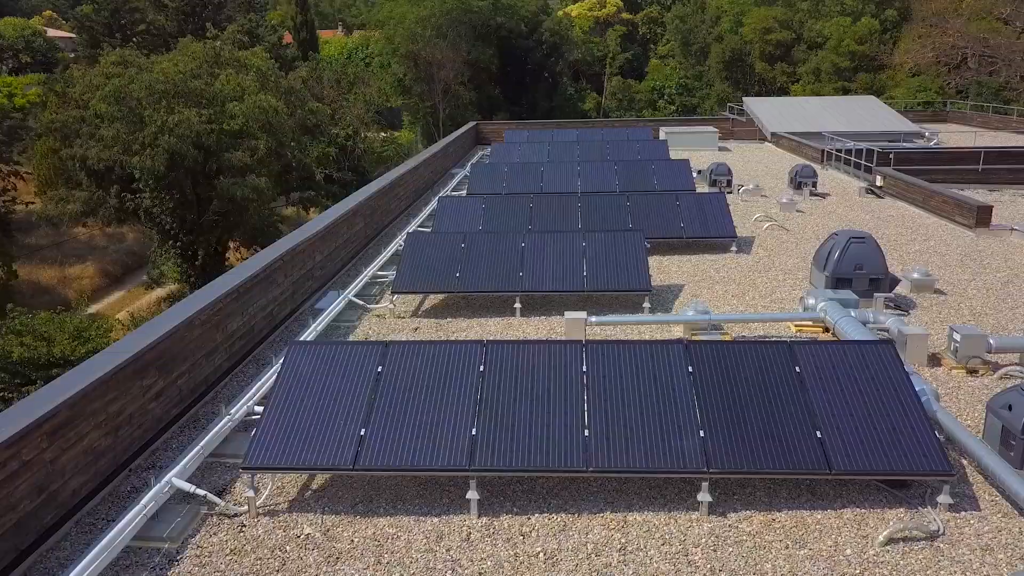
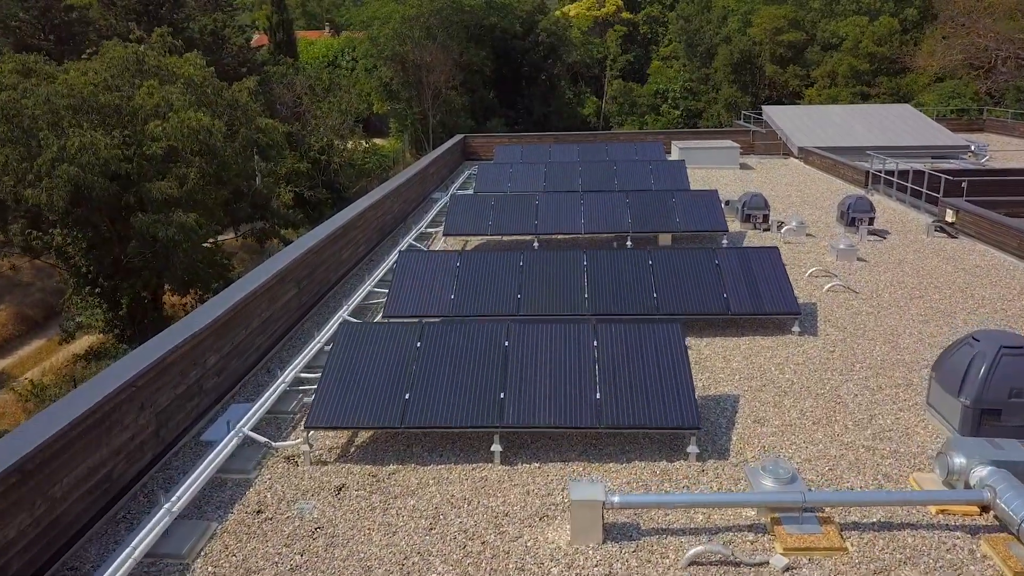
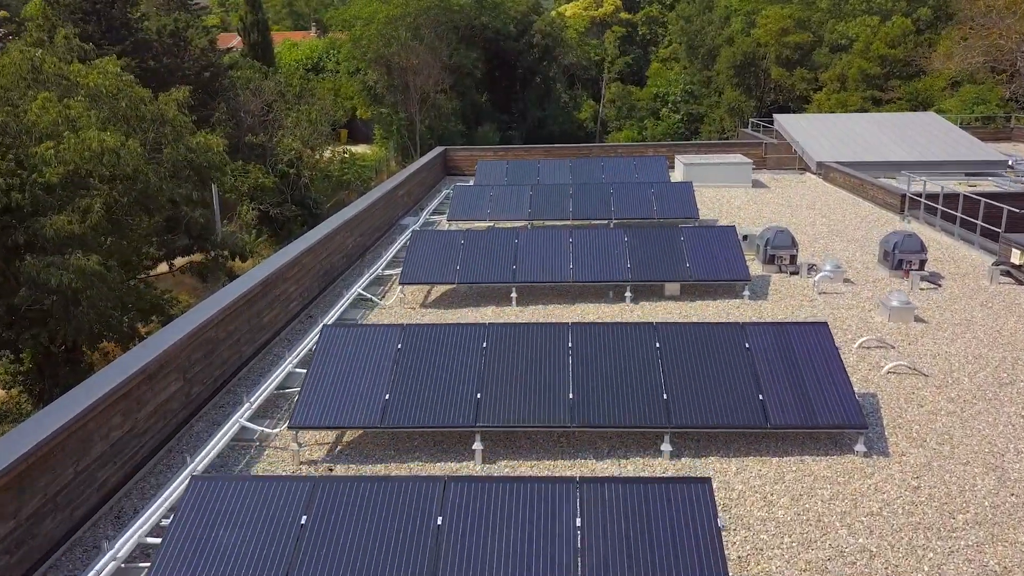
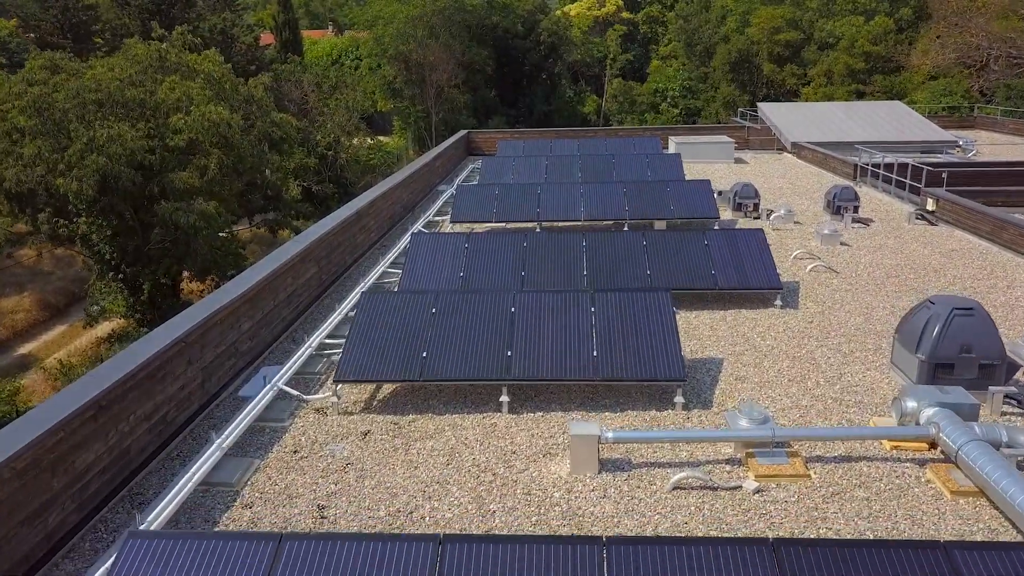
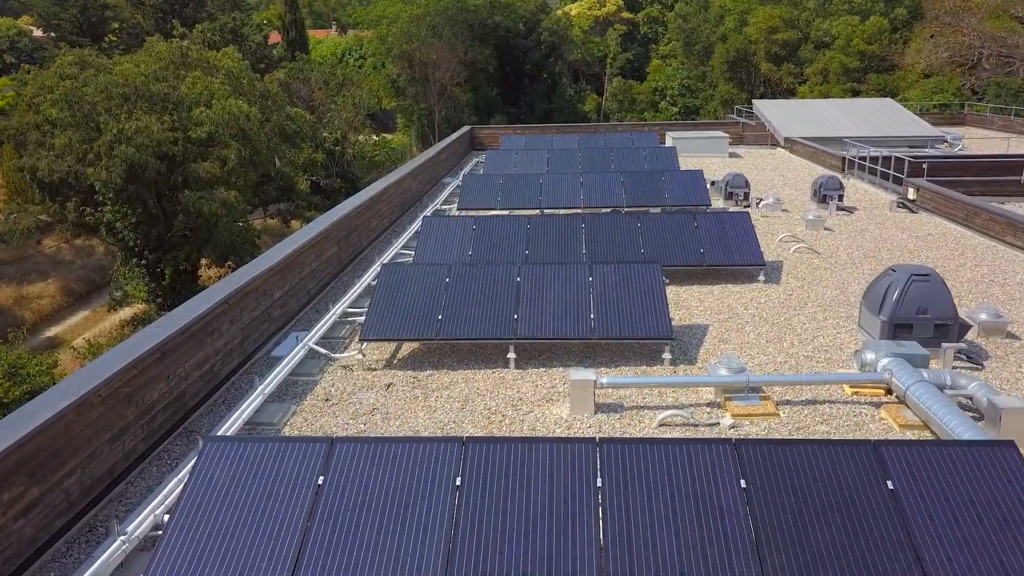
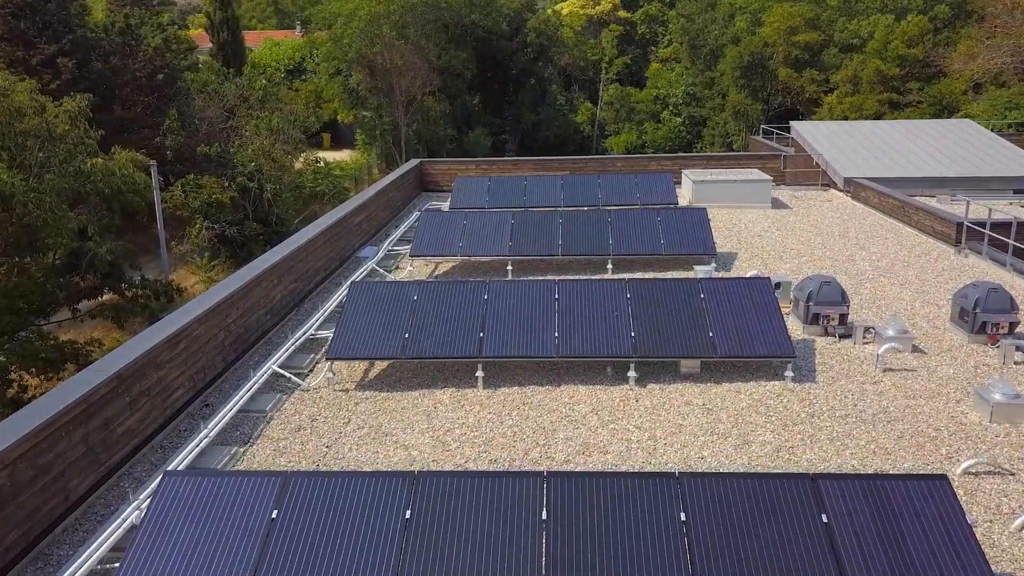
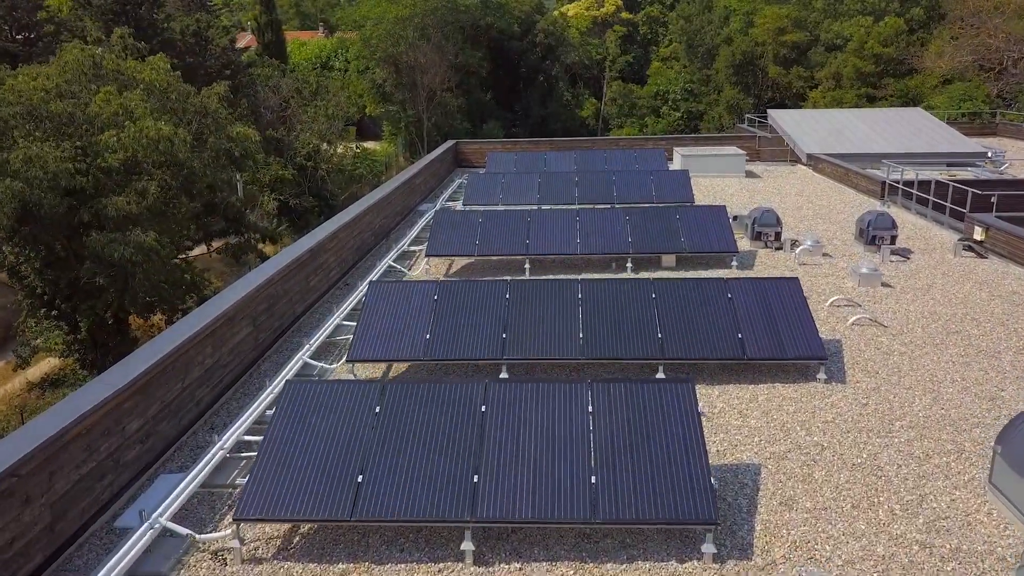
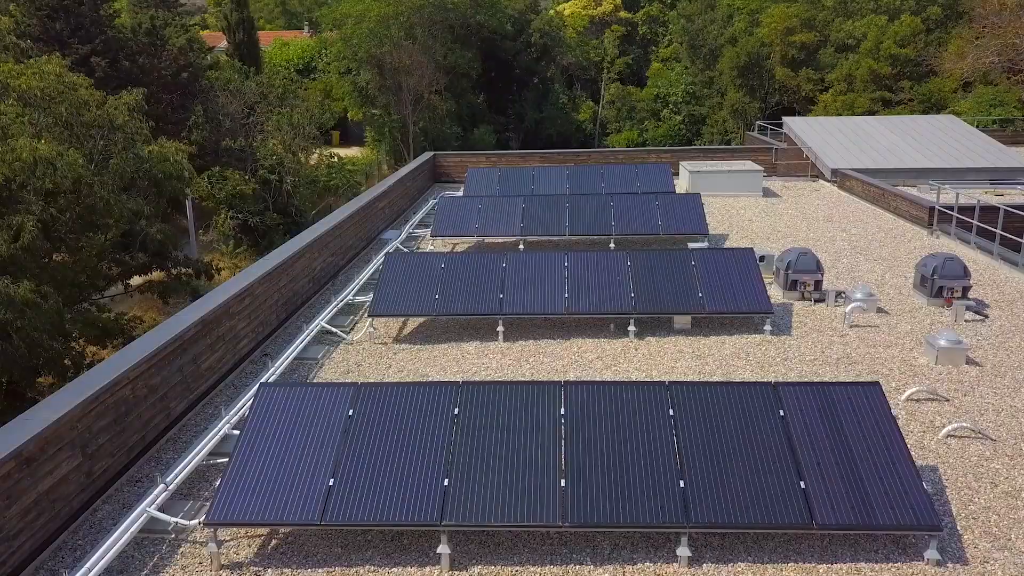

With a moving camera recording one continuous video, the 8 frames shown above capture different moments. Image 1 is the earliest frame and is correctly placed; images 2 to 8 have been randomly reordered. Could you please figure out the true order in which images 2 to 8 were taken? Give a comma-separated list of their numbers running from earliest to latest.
5, 4, 2, 7, 3, 8, 6
